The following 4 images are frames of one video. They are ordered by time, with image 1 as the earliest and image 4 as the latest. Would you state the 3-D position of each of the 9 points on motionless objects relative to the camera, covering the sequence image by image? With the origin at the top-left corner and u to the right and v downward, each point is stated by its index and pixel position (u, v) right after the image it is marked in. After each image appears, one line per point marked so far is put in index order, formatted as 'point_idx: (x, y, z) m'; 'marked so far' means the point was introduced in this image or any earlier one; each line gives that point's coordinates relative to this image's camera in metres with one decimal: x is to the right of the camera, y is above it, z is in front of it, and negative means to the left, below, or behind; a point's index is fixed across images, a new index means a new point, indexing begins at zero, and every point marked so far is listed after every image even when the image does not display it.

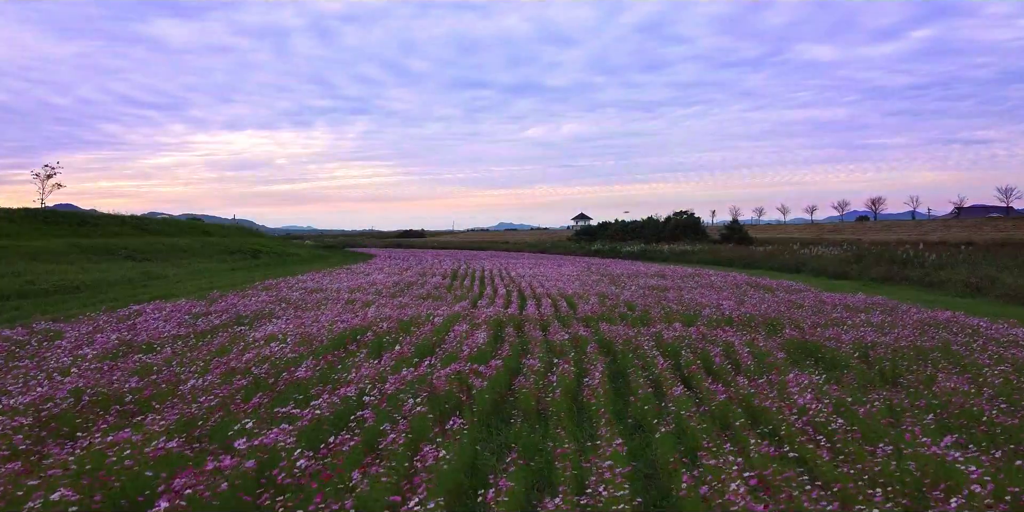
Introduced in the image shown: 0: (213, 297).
0: (-8.3, -1.2, +11.6) m
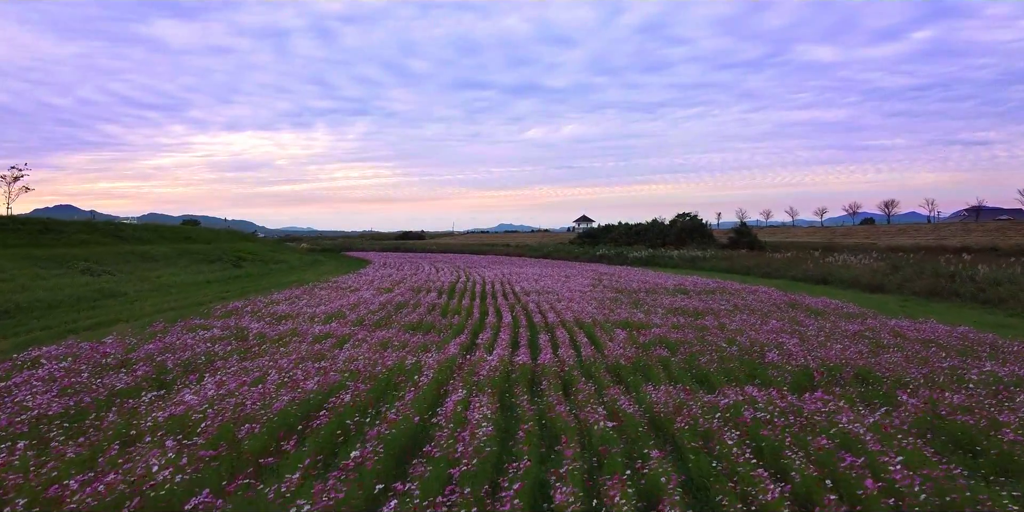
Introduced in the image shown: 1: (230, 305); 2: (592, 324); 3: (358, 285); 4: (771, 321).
0: (-8.1, -1.7, +9.5) m
1: (-8.7, -1.5, +12.9) m
2: (+2.0, -1.7, +10.6) m
3: (-7.0, -1.3, +18.7) m
4: (+6.9, -1.7, +11.1) m
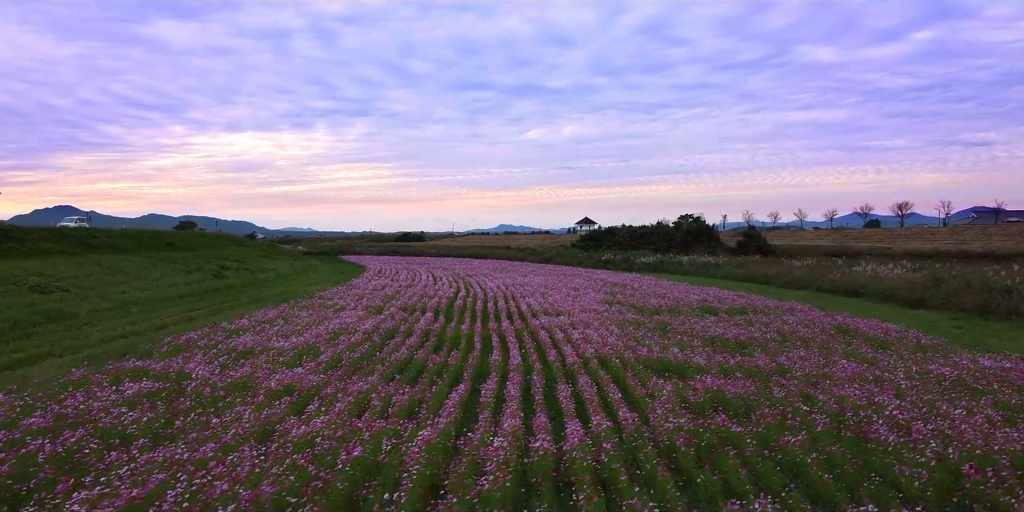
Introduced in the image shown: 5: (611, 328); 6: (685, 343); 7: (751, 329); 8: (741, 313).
0: (-7.9, -2.2, +7.6) m
1: (-8.5, -2.1, +10.9) m
2: (+2.2, -2.3, +8.6) m
3: (-6.8, -1.9, +16.7) m
4: (+7.1, -2.3, +9.1) m
5: (+3.0, -2.1, +12.5) m
6: (+4.4, -2.2, +10.7) m
7: (+7.0, -2.1, +12.2) m
8: (+8.1, -2.0, +14.8) m
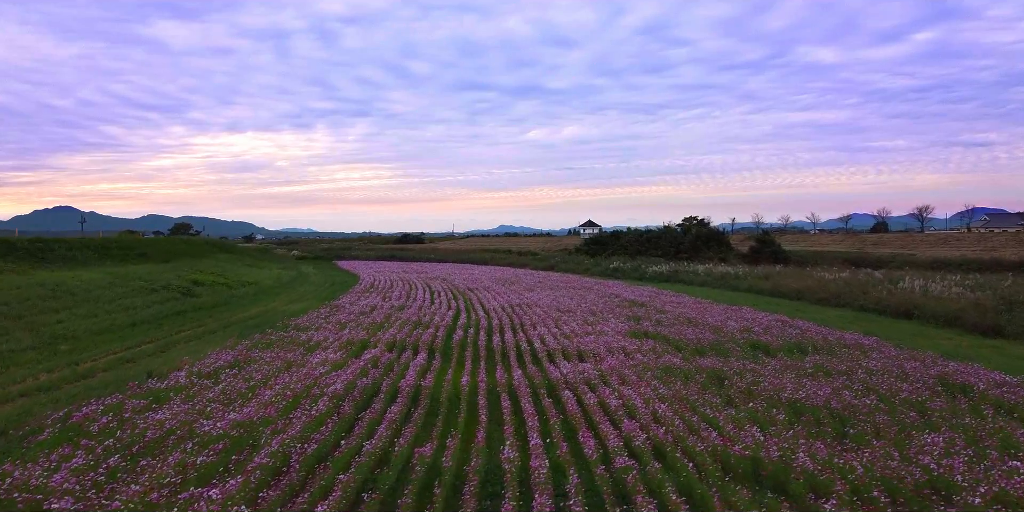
0: (-7.6, -3.0, +4.8) m
1: (-8.2, -2.8, +8.2) m
2: (+2.6, -3.1, +5.9) m
3: (-6.4, -2.7, +13.9) m
4: (+7.4, -3.1, +6.4) m
5: (+3.3, -2.9, +9.8) m
6: (+4.7, -3.0, +7.9) m
7: (+7.3, -2.9, +9.5) m
8: (+8.4, -2.8, +12.0) m
